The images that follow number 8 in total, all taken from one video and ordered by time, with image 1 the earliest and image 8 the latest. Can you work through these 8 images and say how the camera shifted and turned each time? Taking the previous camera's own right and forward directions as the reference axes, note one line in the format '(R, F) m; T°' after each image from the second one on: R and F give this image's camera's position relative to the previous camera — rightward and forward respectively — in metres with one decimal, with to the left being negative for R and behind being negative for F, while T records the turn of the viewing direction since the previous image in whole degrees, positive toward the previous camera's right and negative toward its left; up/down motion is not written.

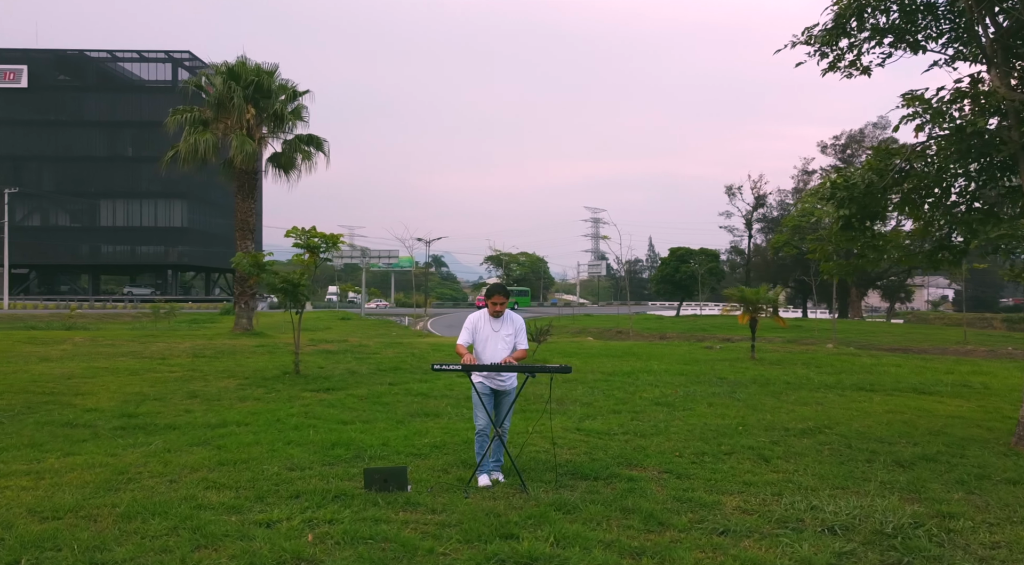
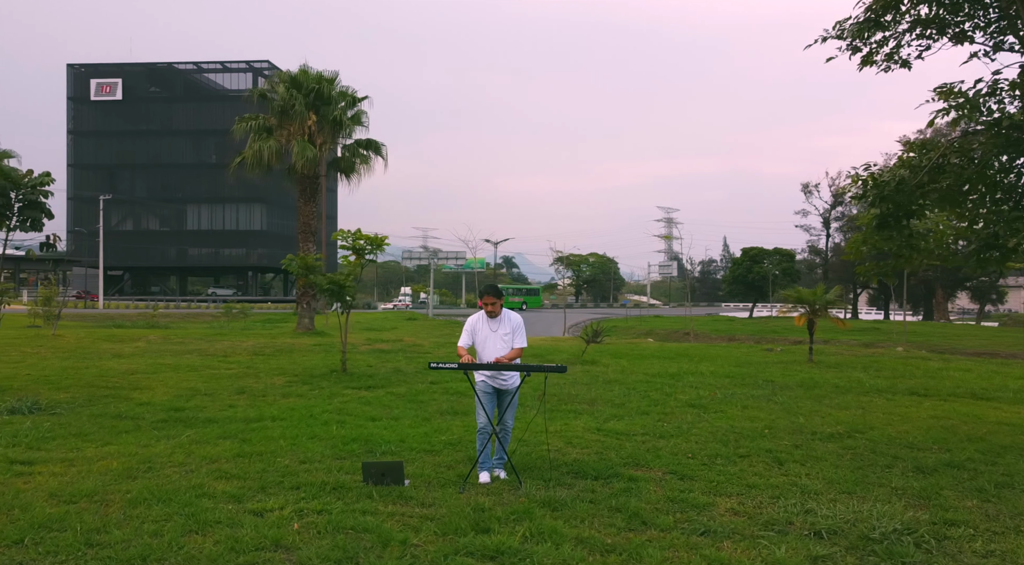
(+0.8, -0.2) m; -6°
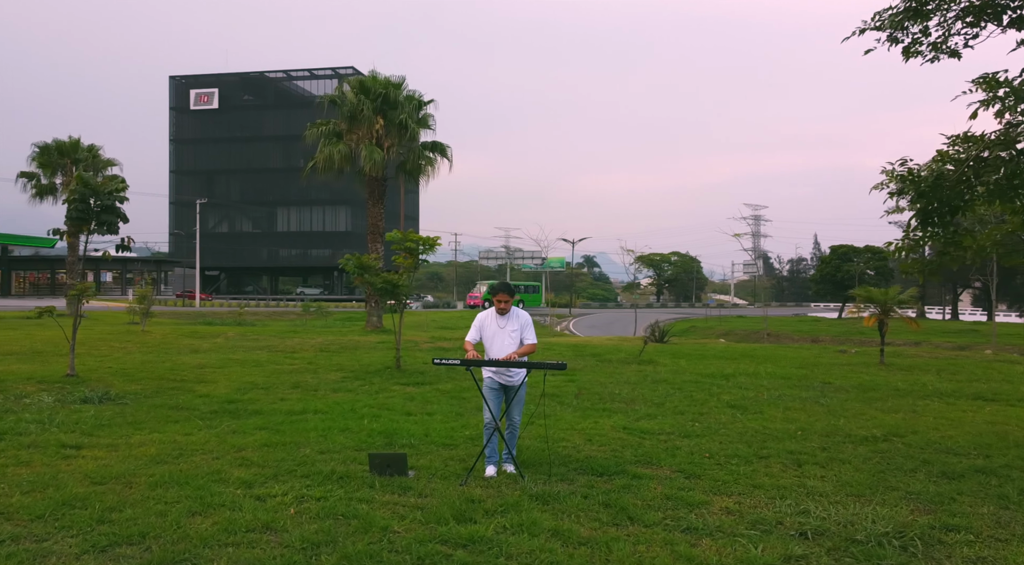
(+0.9, -0.2) m; -7°
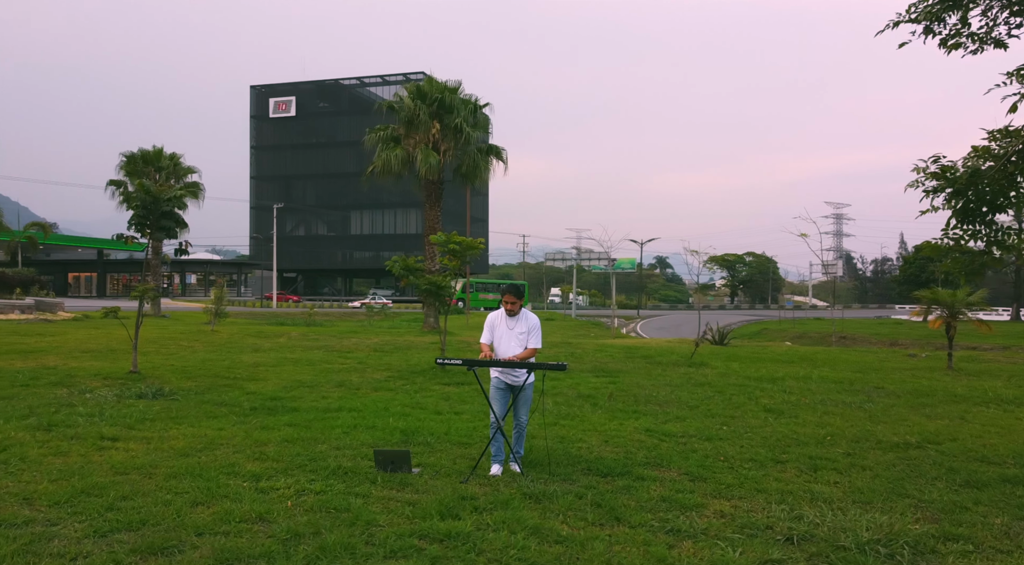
(+0.9, -0.1) m; -6°
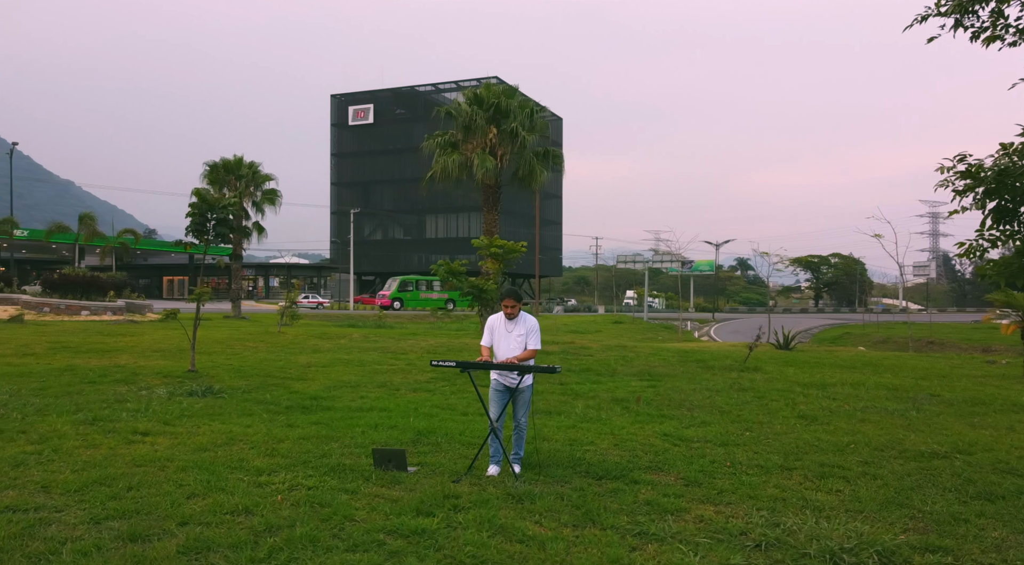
(+1.1, -0.1) m; -7°
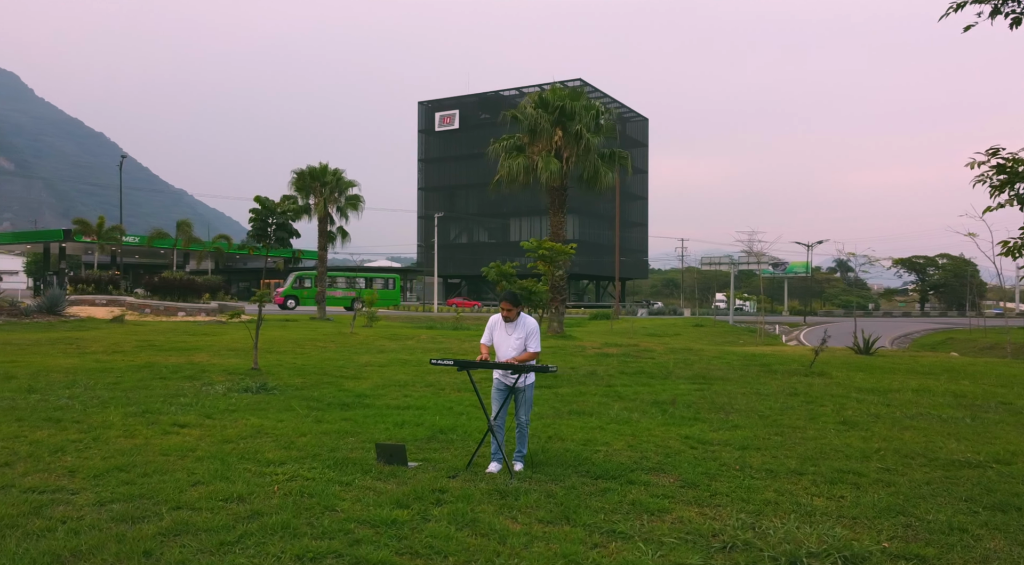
(+1.2, -0.1) m; -8°
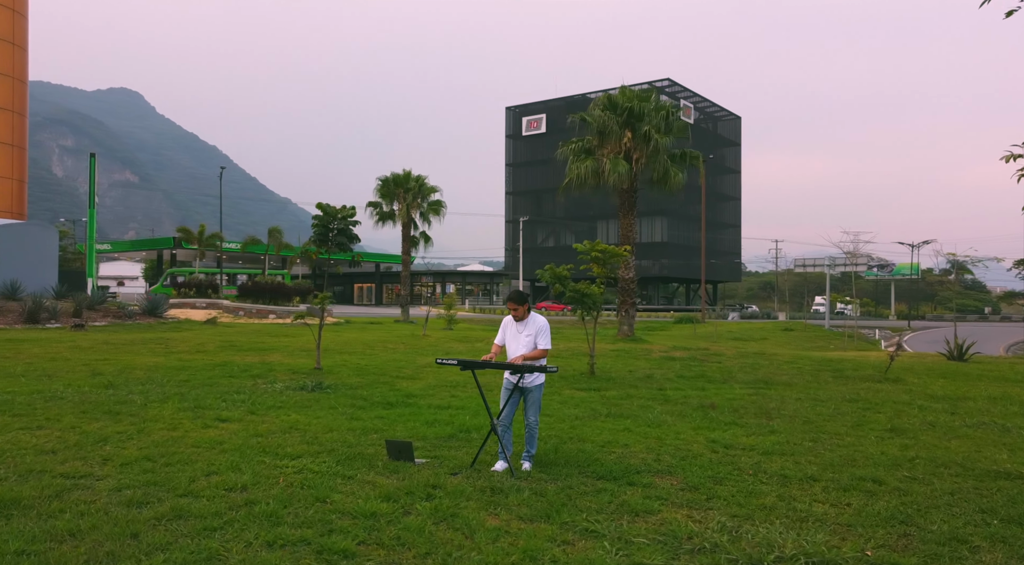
(+1.2, 0.0) m; -8°
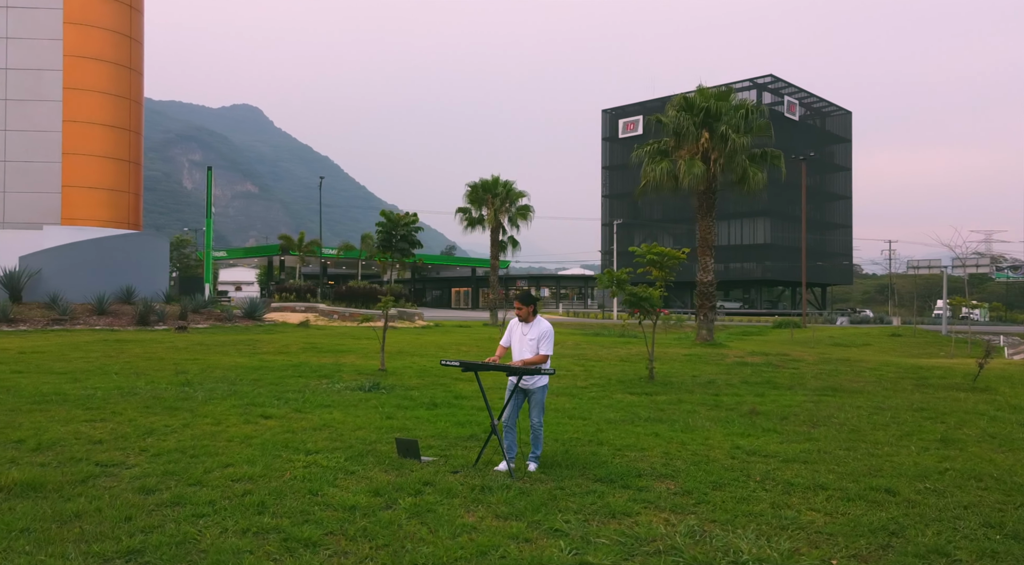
(+1.4, 0.0) m; -9°
